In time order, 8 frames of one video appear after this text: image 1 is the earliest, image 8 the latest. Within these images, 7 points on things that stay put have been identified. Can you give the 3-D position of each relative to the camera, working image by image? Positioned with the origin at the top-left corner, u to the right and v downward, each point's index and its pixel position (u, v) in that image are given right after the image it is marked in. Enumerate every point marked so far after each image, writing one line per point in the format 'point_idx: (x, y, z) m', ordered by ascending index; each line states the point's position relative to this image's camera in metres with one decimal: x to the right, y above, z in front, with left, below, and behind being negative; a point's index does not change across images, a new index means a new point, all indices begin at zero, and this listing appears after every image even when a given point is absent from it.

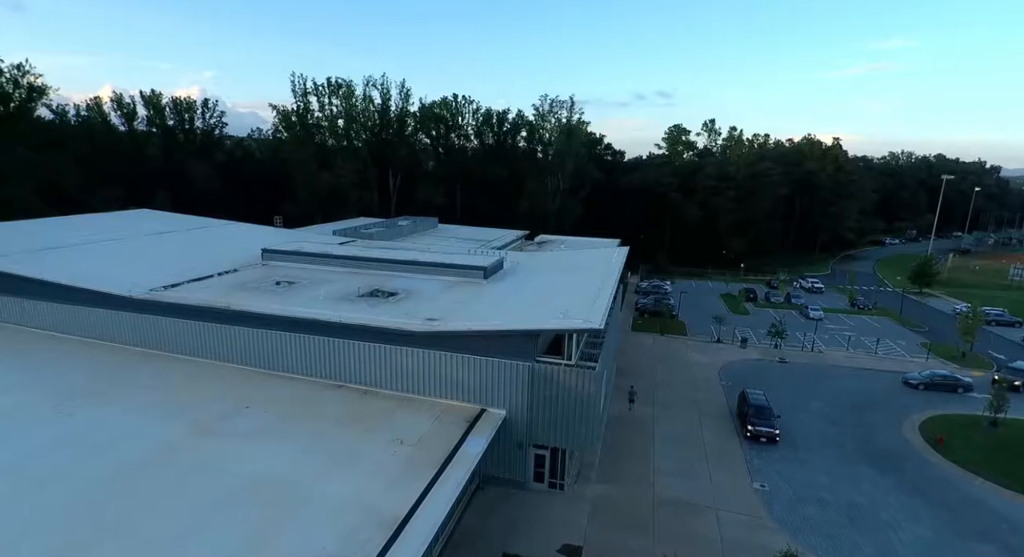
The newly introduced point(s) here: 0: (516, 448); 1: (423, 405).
0: (+0.1, -4.9, +16.1) m
1: (-2.7, -3.8, +16.3) m
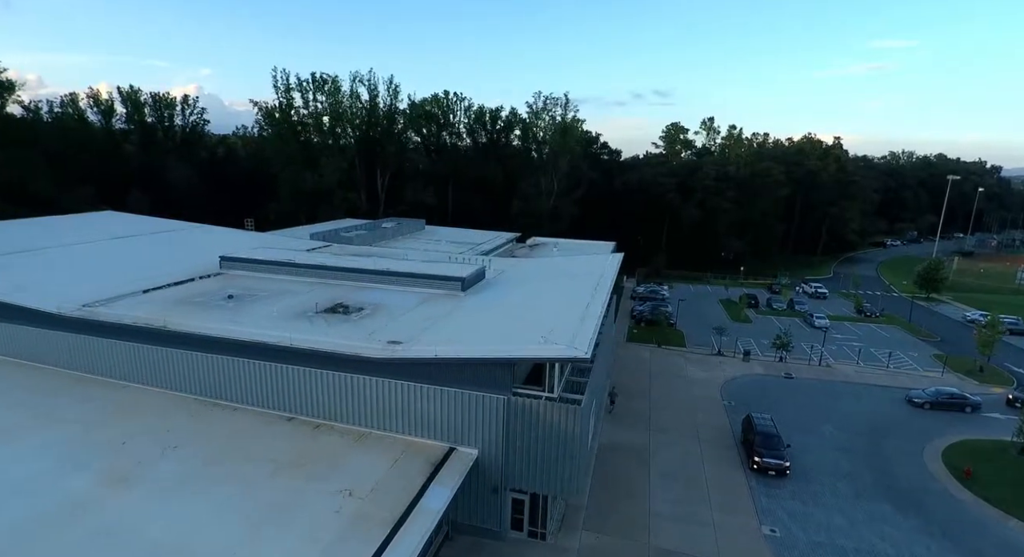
0: (-0.5, -5.4, +14.0) m
1: (-3.3, -4.2, +14.1) m
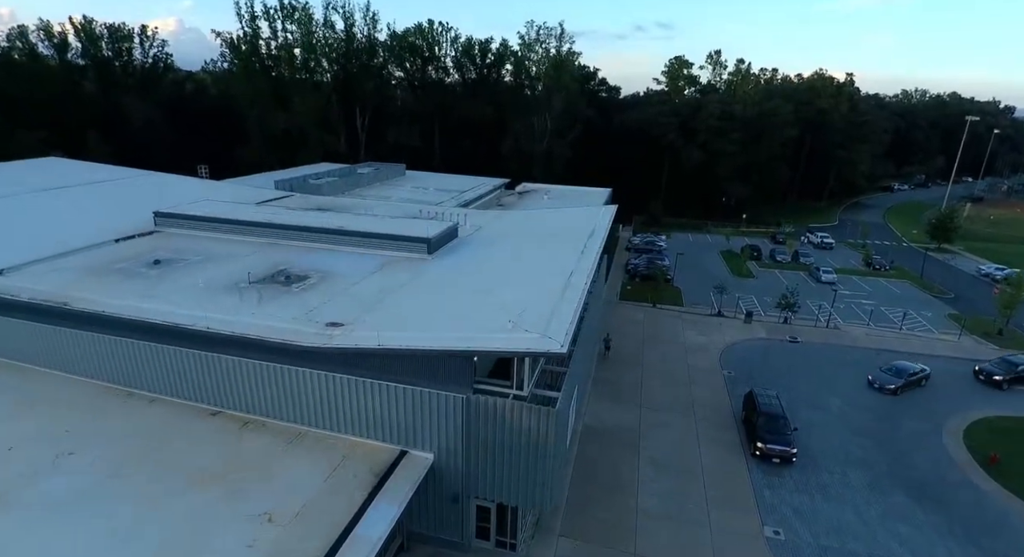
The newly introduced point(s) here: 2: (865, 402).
0: (-1.3, -4.8, +11.9) m
1: (-4.1, -3.6, +11.9) m
2: (+12.4, -4.4, +19.8) m
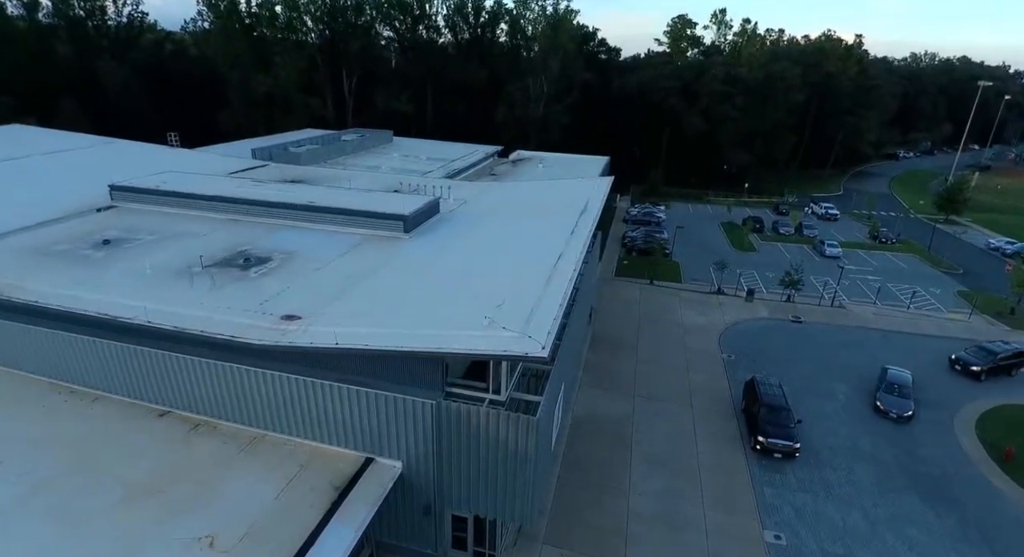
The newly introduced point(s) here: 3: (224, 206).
0: (-1.7, -4.5, +10.8) m
1: (-4.5, -3.4, +10.7) m
2: (+12.0, -3.7, +18.7) m
3: (-8.9, +2.2, +17.2) m
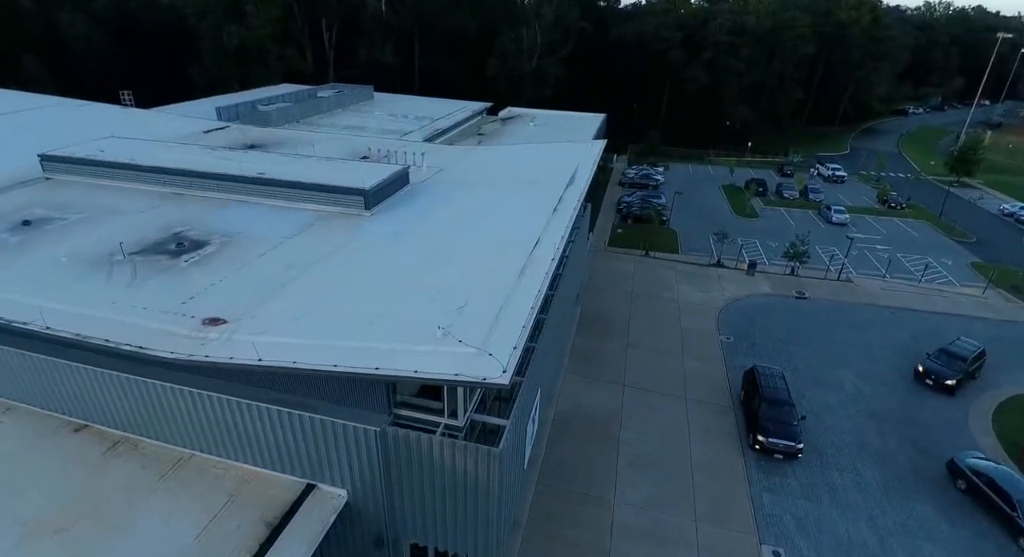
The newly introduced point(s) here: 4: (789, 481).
0: (-2.3, -4.5, +9.4) m
1: (-5.1, -3.3, +9.2) m
2: (+11.4, -3.0, +17.3) m
3: (-9.5, +2.8, +15.3) m
4: (+6.6, -4.9, +13.4) m
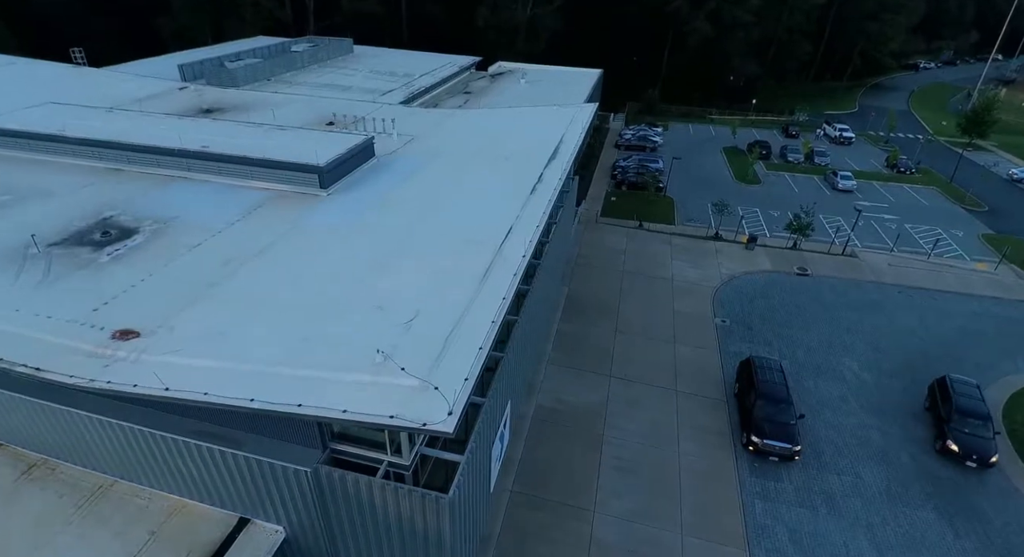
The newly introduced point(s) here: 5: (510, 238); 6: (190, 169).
0: (-2.9, -4.6, +8.5) m
1: (-5.7, -3.4, +8.2) m
2: (+10.8, -2.5, +16.2) m
3: (-10.0, +3.2, +13.7) m
4: (+6.0, -4.6, +12.4) m
5: (0.0, +0.8, +10.5) m
6: (-7.5, +2.6, +13.1) m
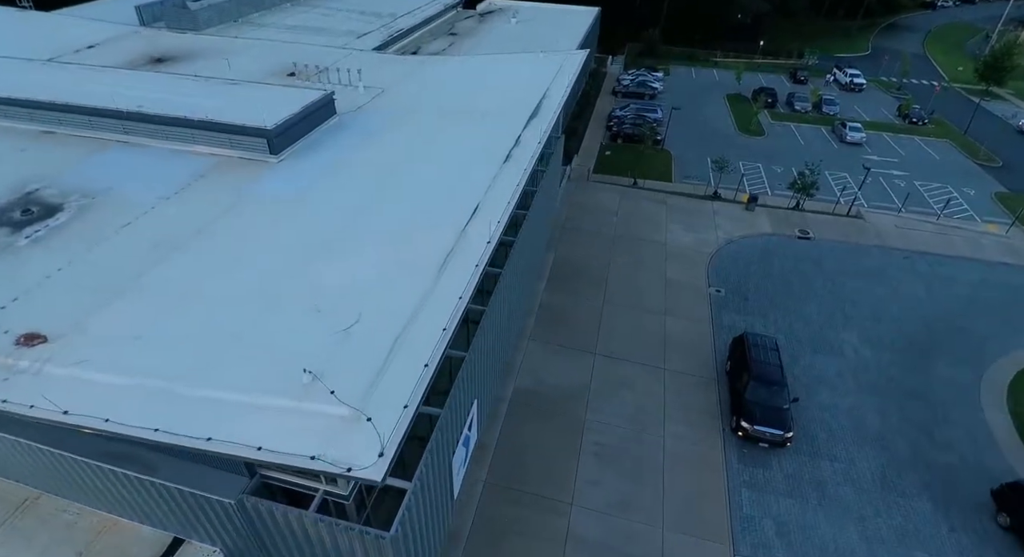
0: (-3.4, -4.5, +7.8) m
1: (-6.2, -3.3, +7.4) m
2: (+10.2, -1.7, +15.4) m
3: (-10.6, +3.7, +12.3) m
4: (+5.5, -4.1, +11.8) m
5: (-0.6, +1.1, +9.3) m
6: (-8.0, +3.1, +11.8) m
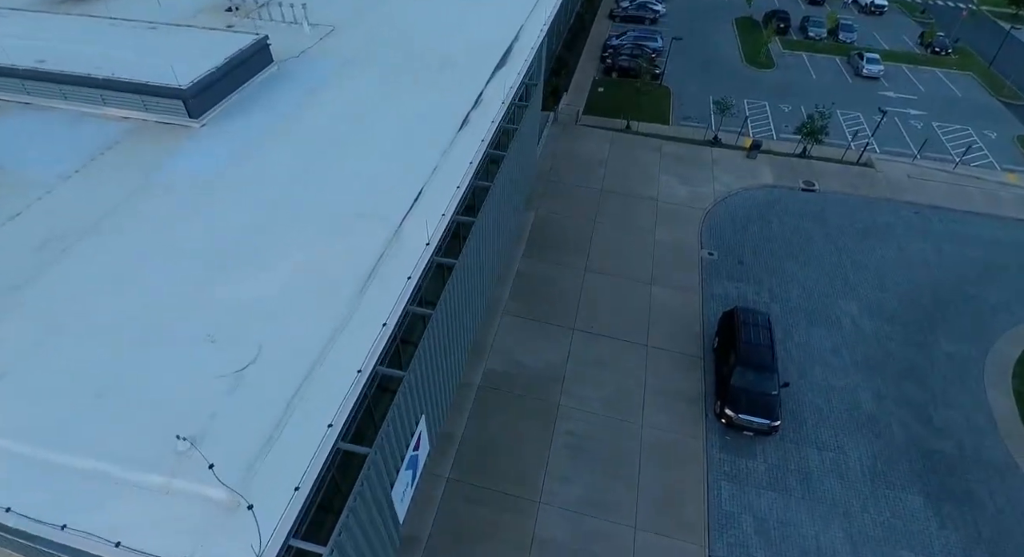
0: (-4.1, -4.6, +7.2) m
1: (-6.9, -3.5, +6.7) m
2: (+9.6, -0.8, +14.3) m
3: (-11.2, +4.2, +10.6) m
4: (+4.8, -3.7, +11.1) m
5: (-1.2, +1.1, +7.9) m
6: (-8.7, +3.4, +10.1) m
